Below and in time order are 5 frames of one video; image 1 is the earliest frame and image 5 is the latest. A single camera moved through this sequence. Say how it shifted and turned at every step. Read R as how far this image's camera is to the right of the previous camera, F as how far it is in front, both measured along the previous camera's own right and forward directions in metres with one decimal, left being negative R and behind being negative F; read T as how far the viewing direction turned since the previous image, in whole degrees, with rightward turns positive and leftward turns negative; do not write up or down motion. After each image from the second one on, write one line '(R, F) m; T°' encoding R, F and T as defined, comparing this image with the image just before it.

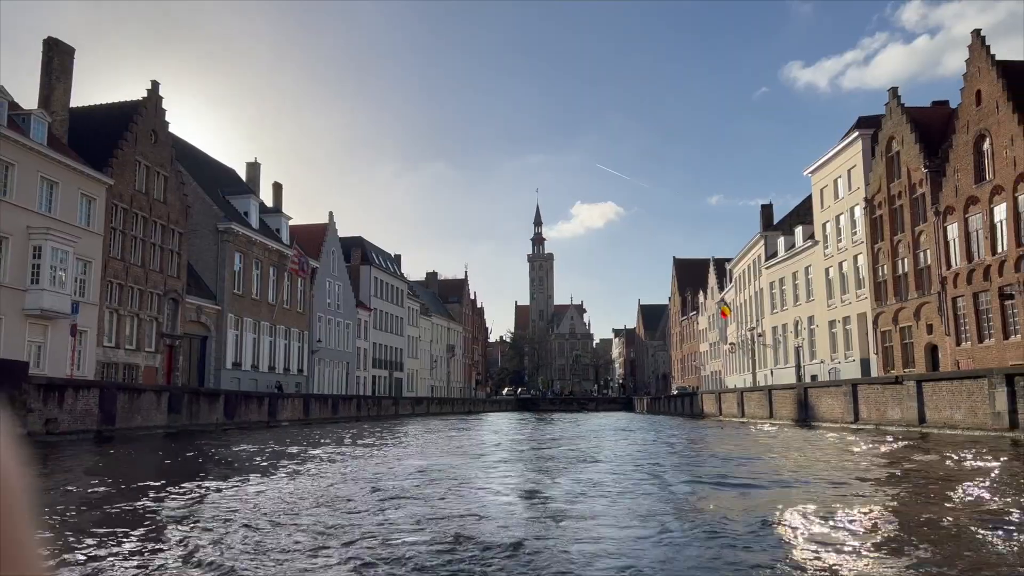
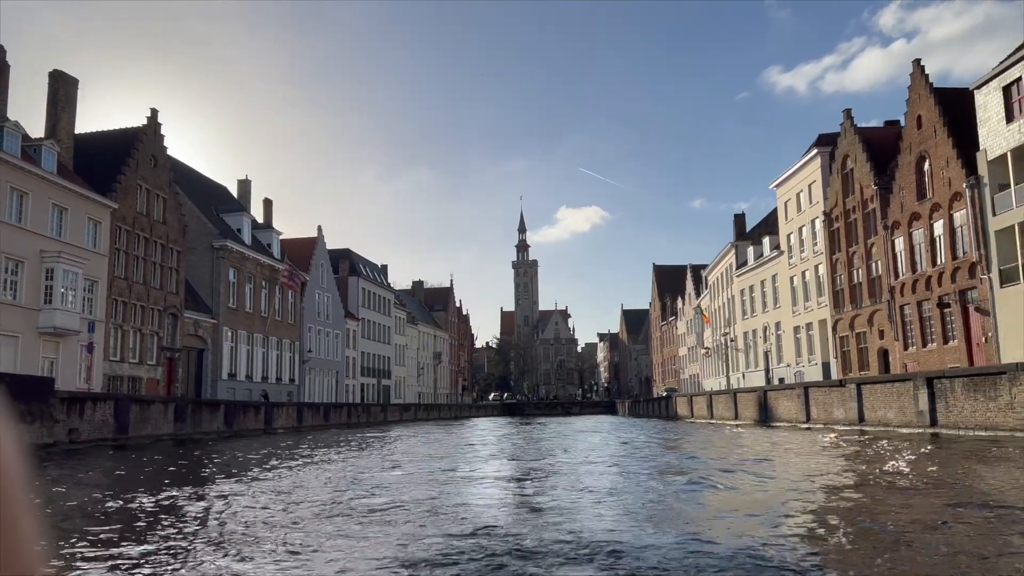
(+0.2, -2.5) m; +1°
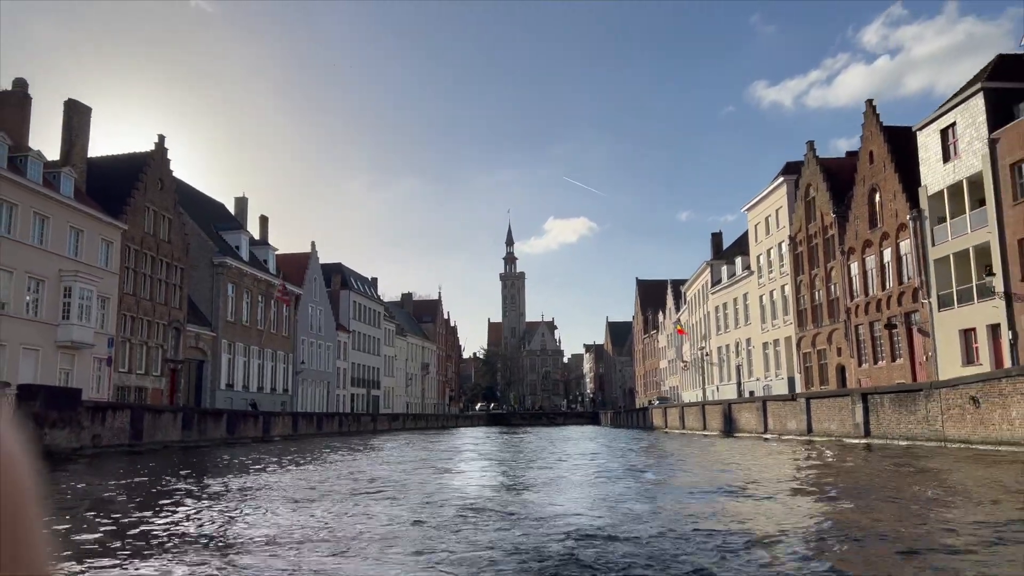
(+0.2, -2.8) m; +1°
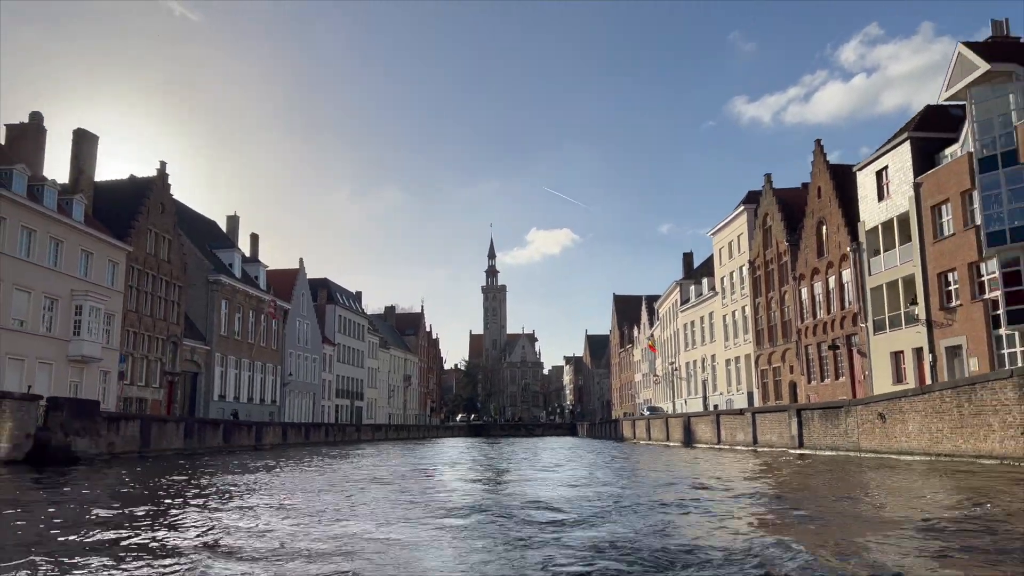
(+0.2, -3.2) m; +1°
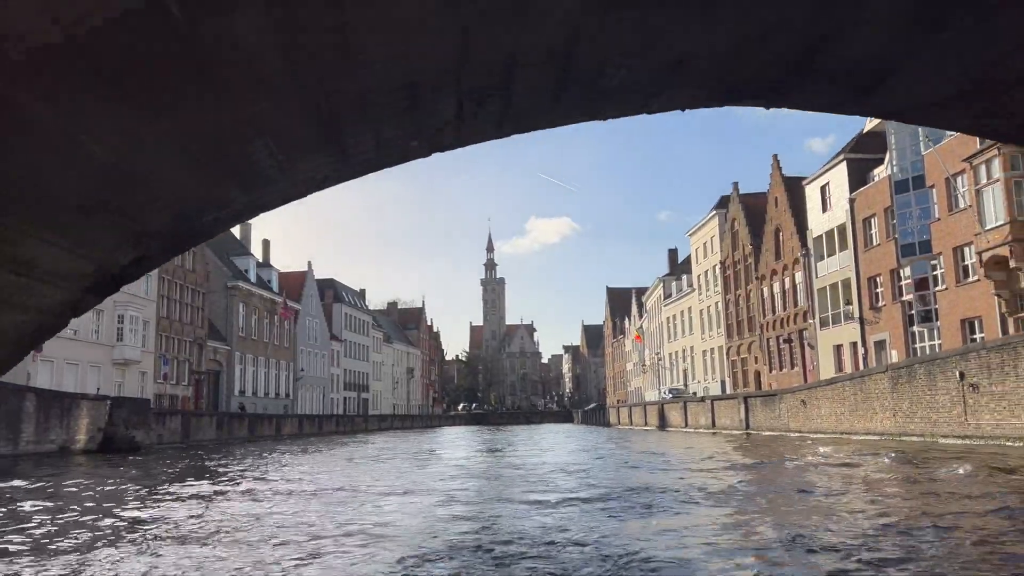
(+0.6, -5.0) m; 0°
